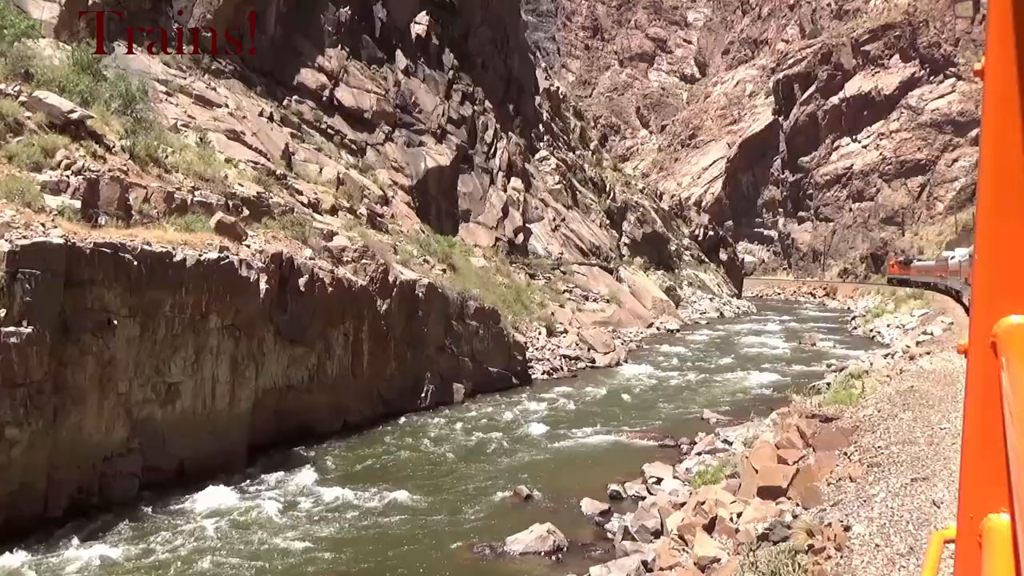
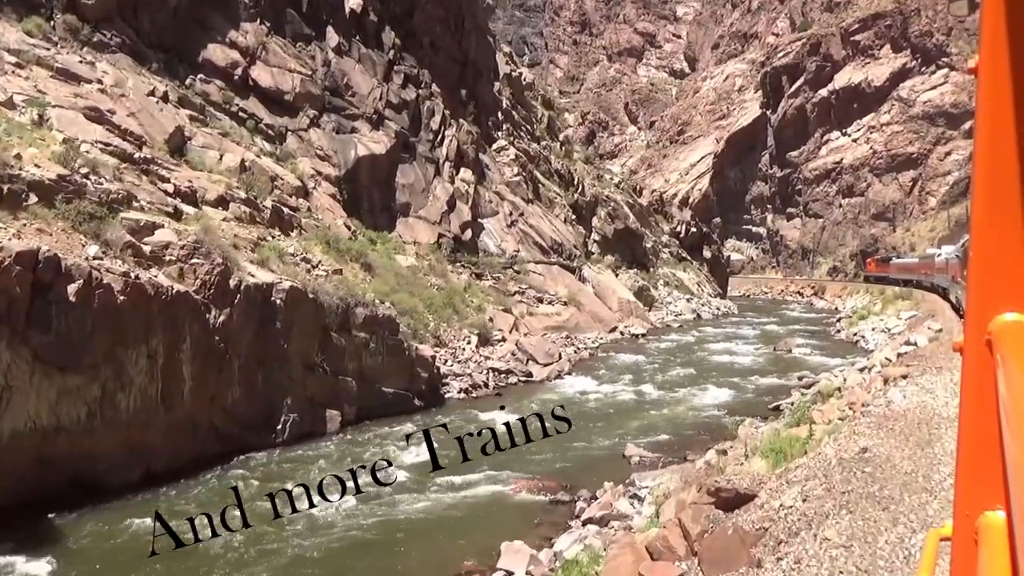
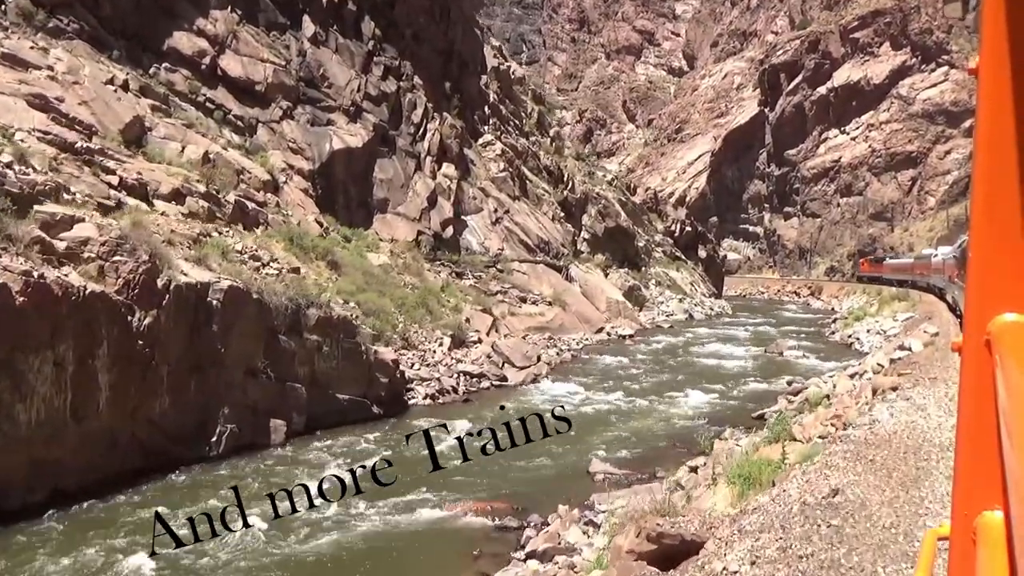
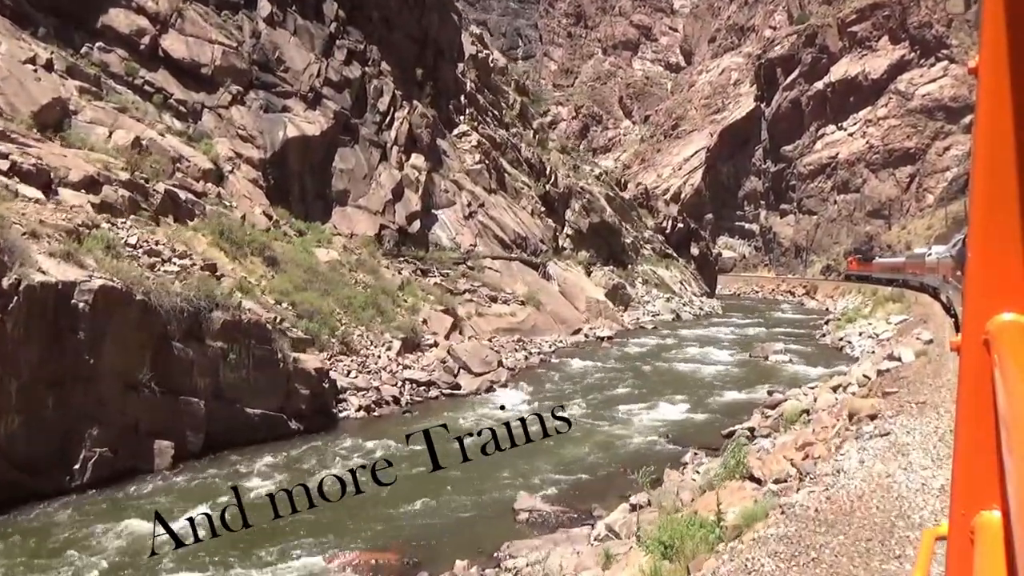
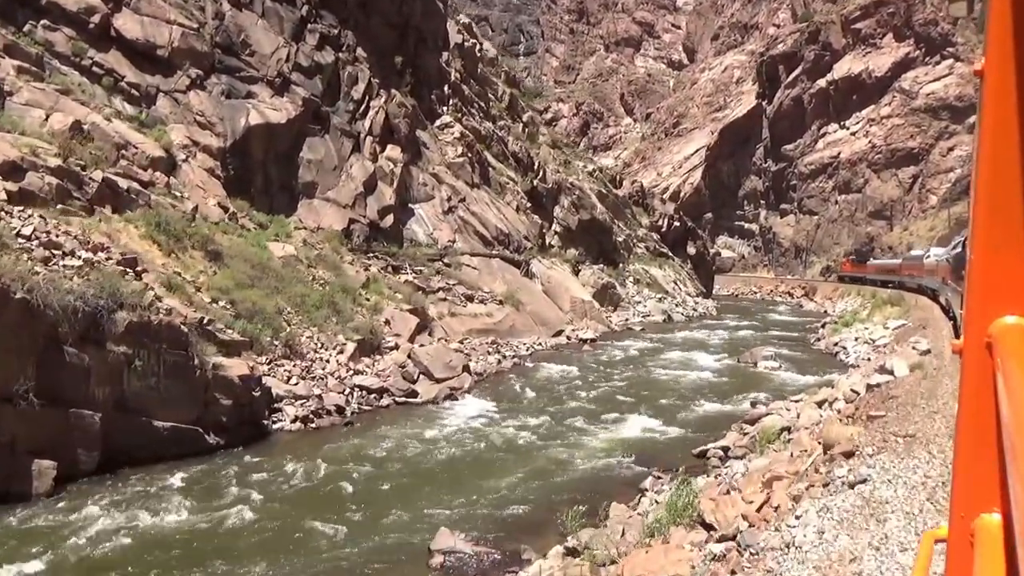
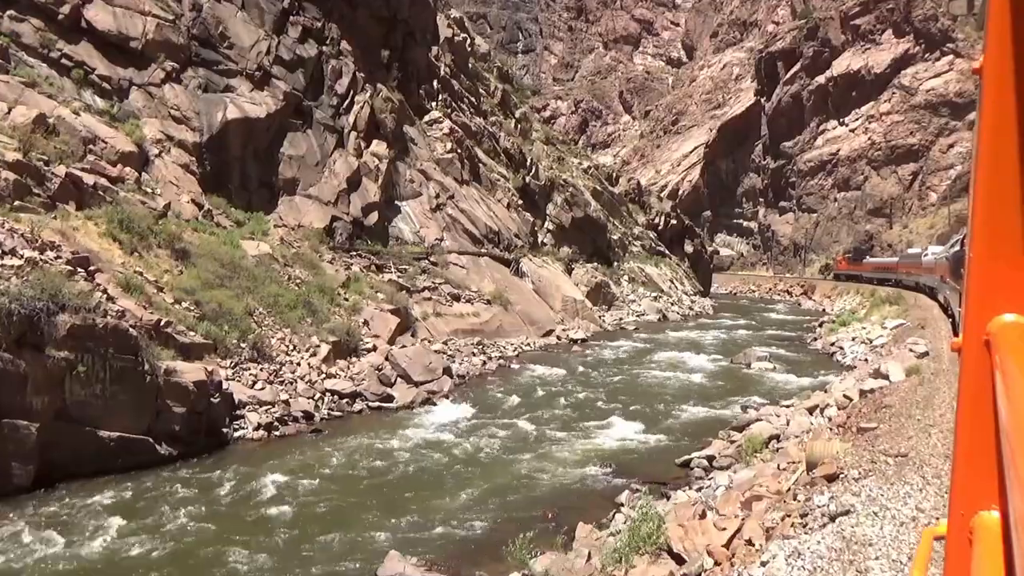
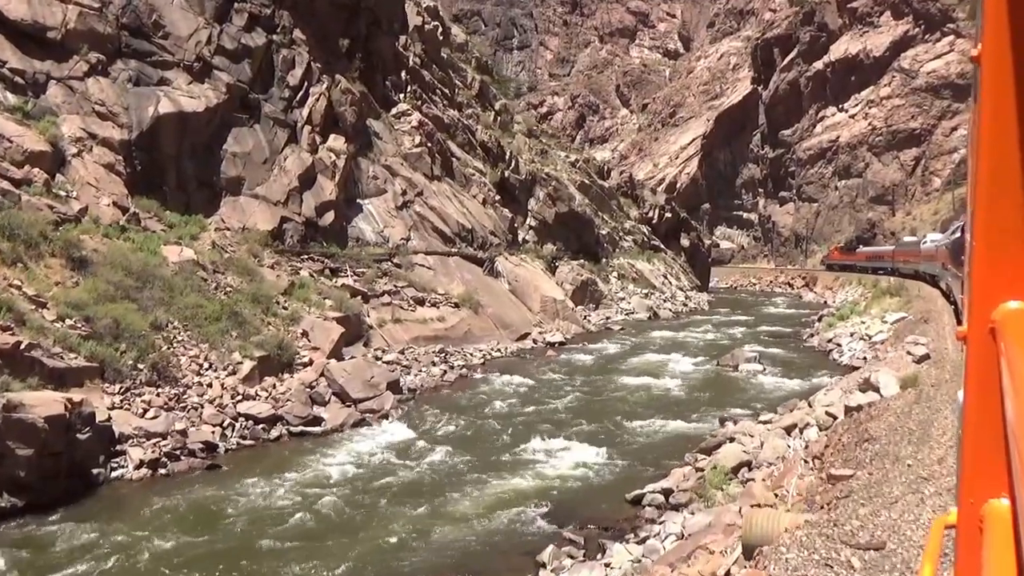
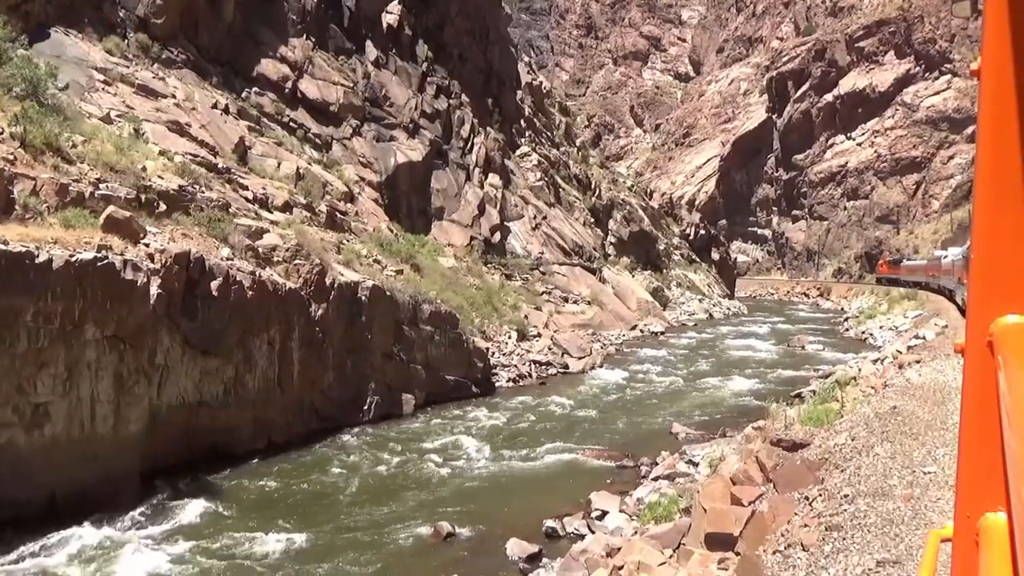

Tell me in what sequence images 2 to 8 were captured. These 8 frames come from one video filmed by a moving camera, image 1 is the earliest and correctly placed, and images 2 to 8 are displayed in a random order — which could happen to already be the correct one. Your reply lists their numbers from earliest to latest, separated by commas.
8, 2, 3, 4, 5, 6, 7
